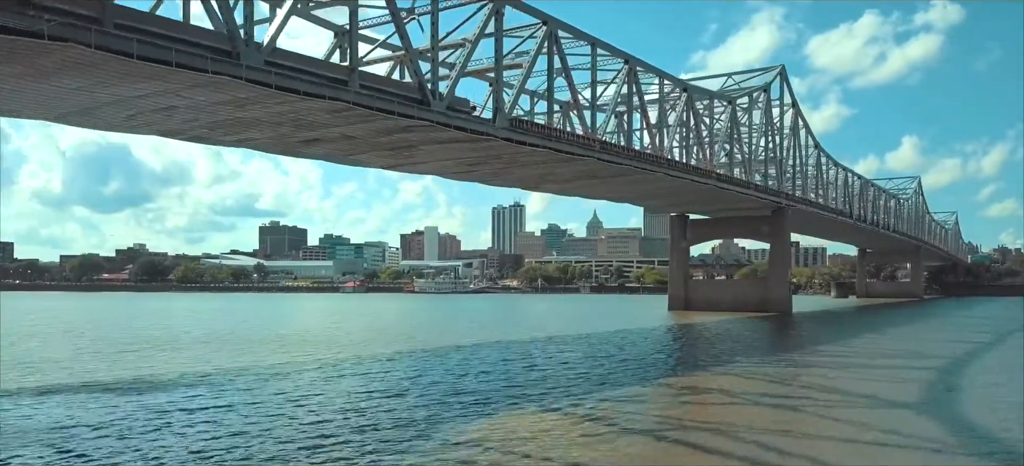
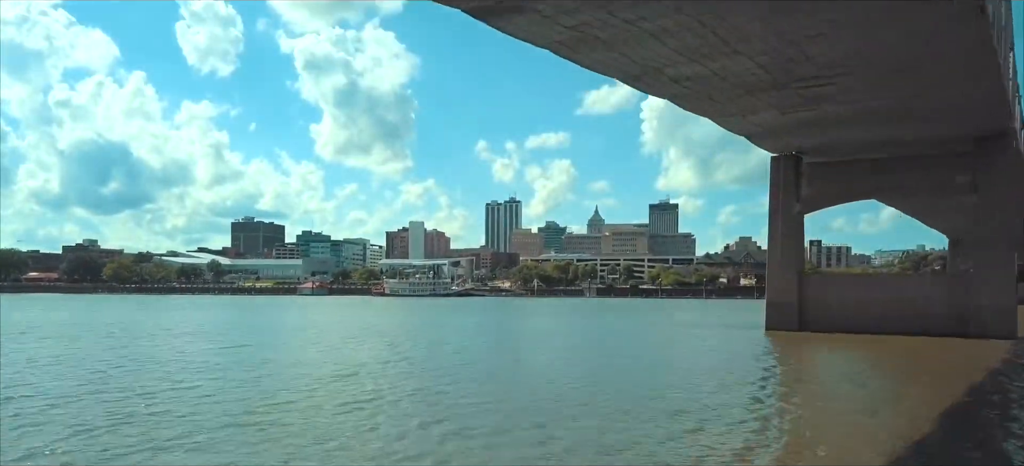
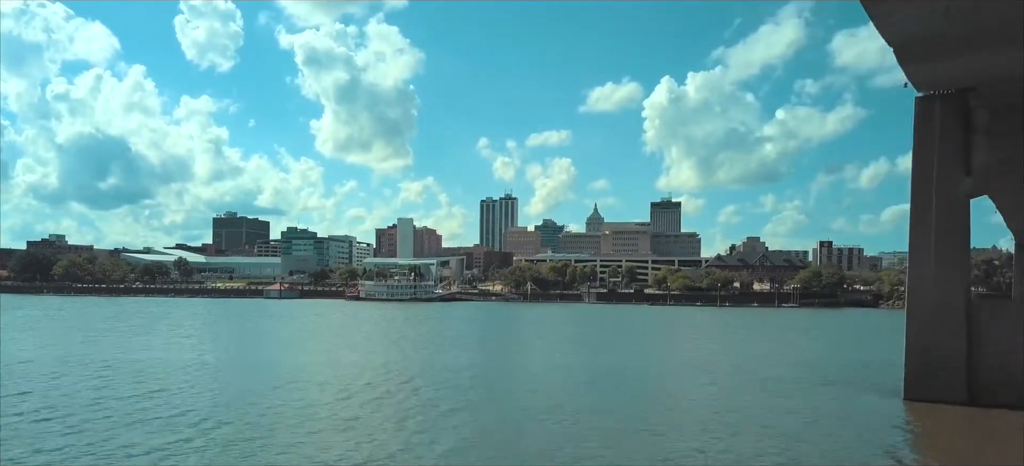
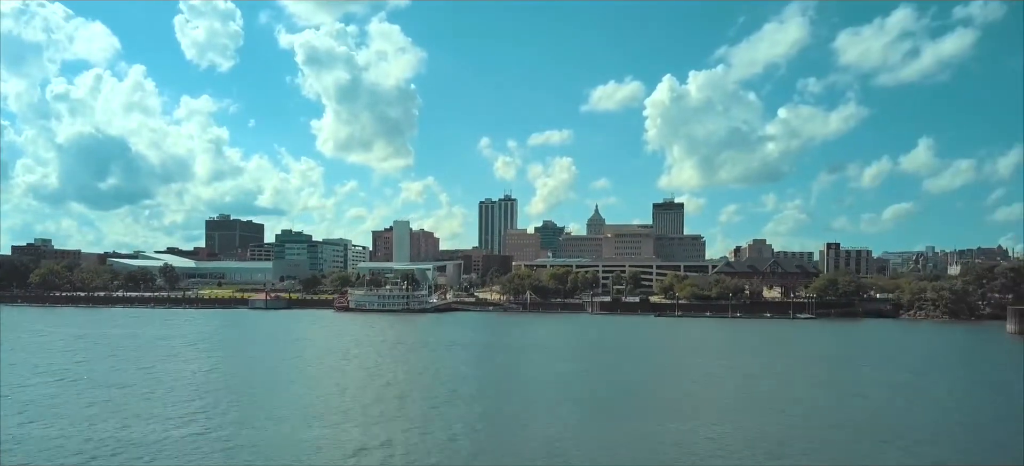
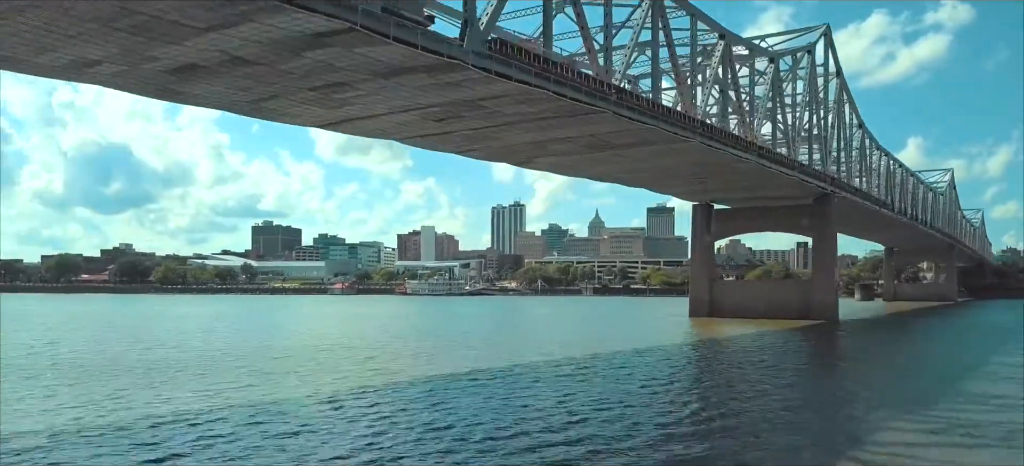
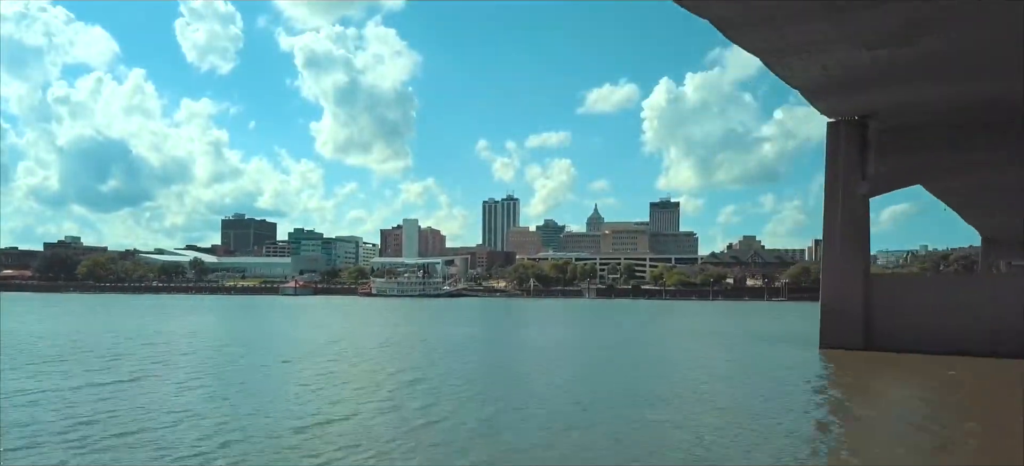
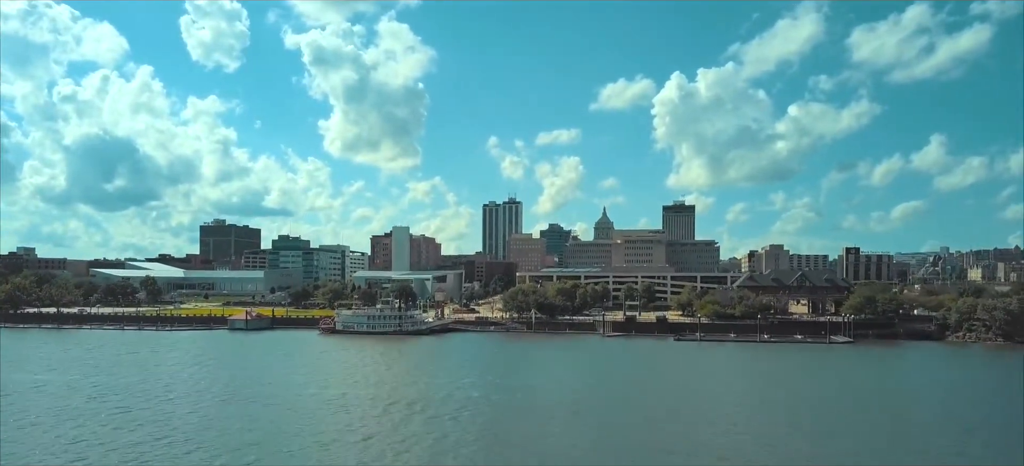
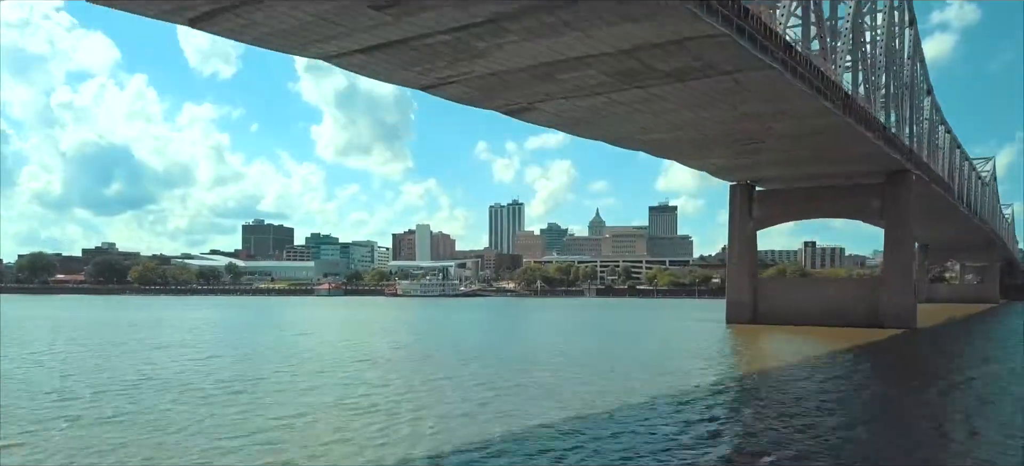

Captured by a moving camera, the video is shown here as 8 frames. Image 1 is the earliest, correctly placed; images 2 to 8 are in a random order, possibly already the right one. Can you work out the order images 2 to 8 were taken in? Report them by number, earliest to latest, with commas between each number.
5, 8, 2, 6, 3, 4, 7
